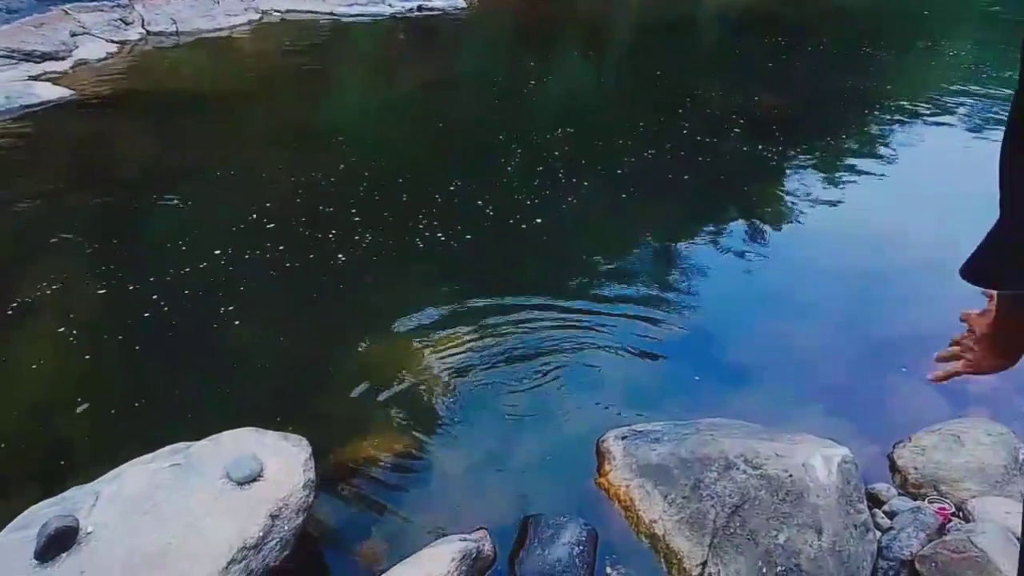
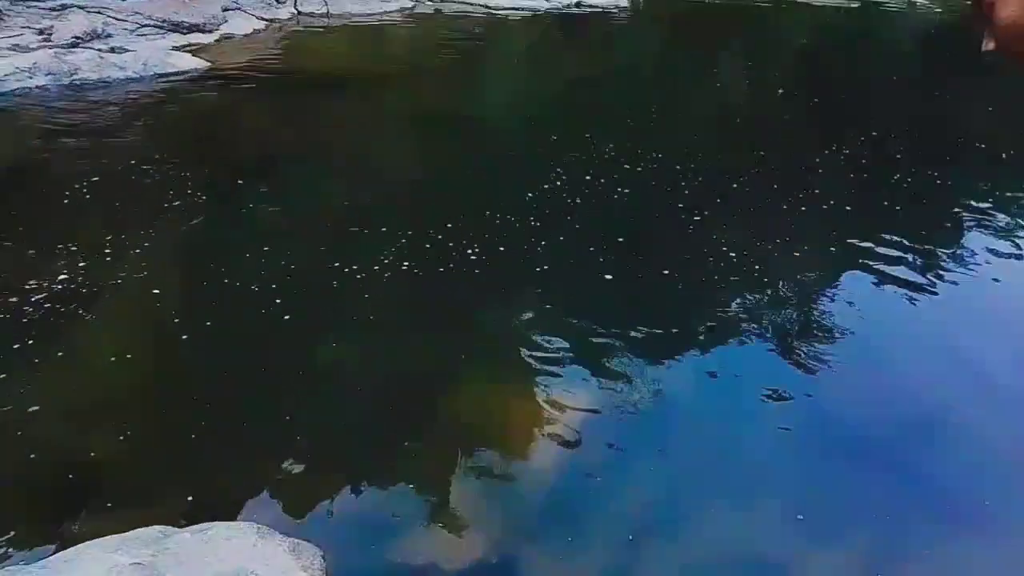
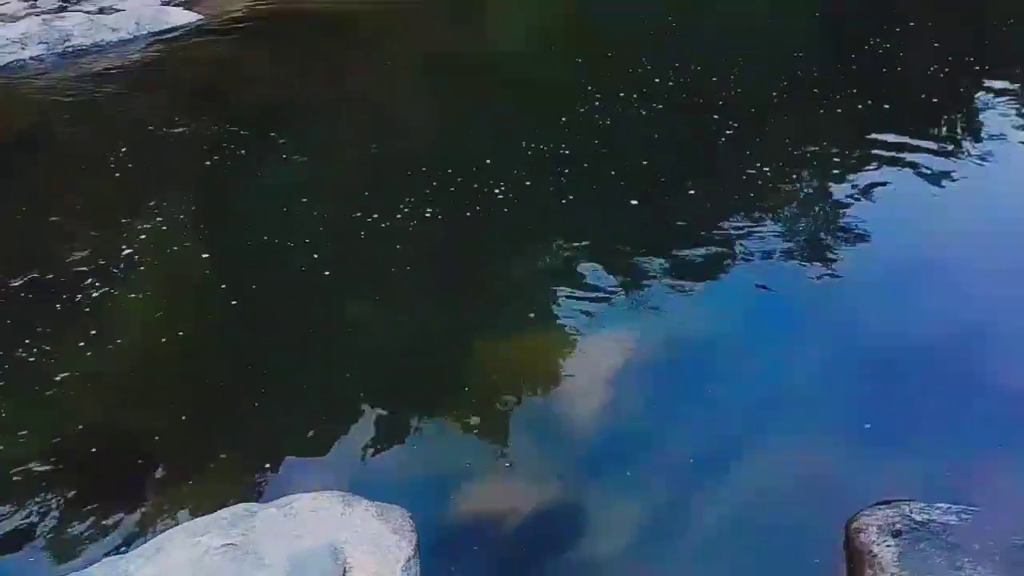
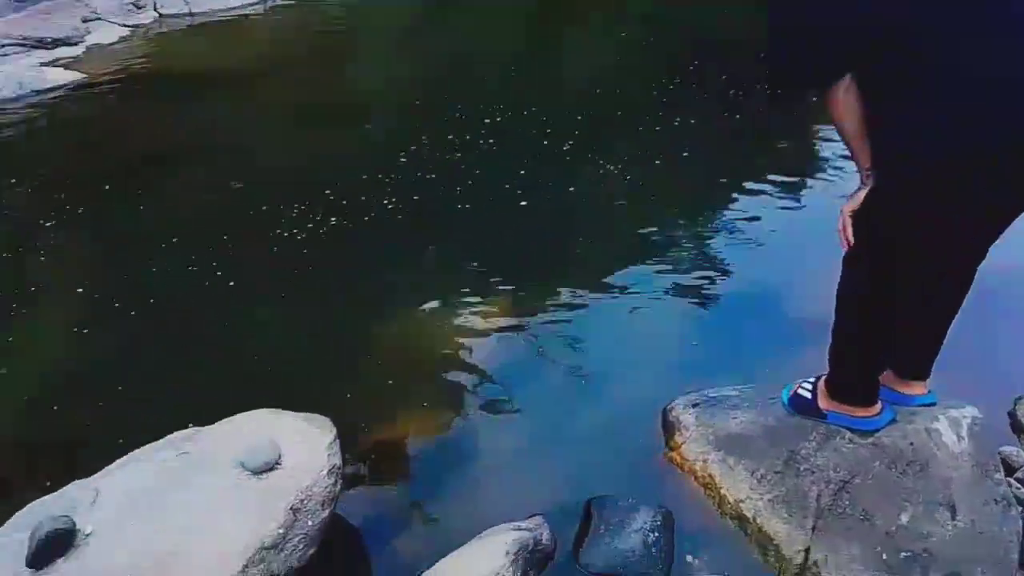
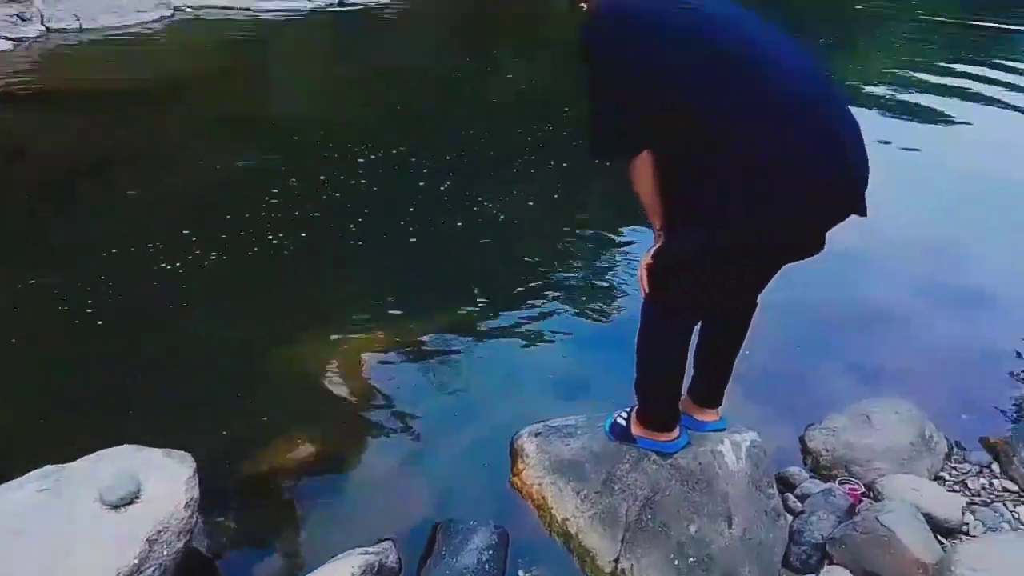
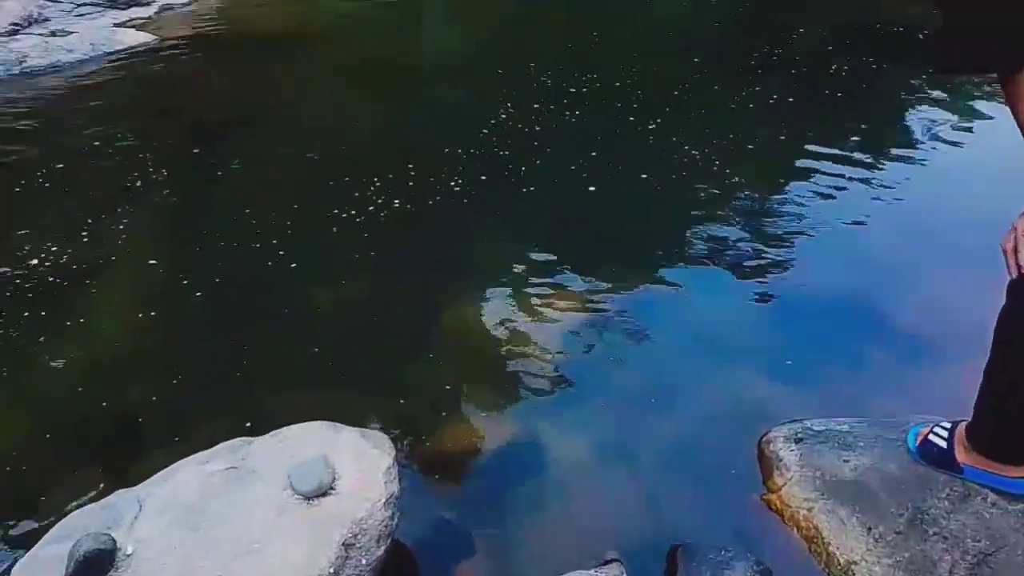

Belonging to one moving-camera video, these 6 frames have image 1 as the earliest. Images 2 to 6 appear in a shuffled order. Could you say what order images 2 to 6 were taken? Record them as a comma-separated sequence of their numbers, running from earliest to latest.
5, 4, 6, 2, 3
